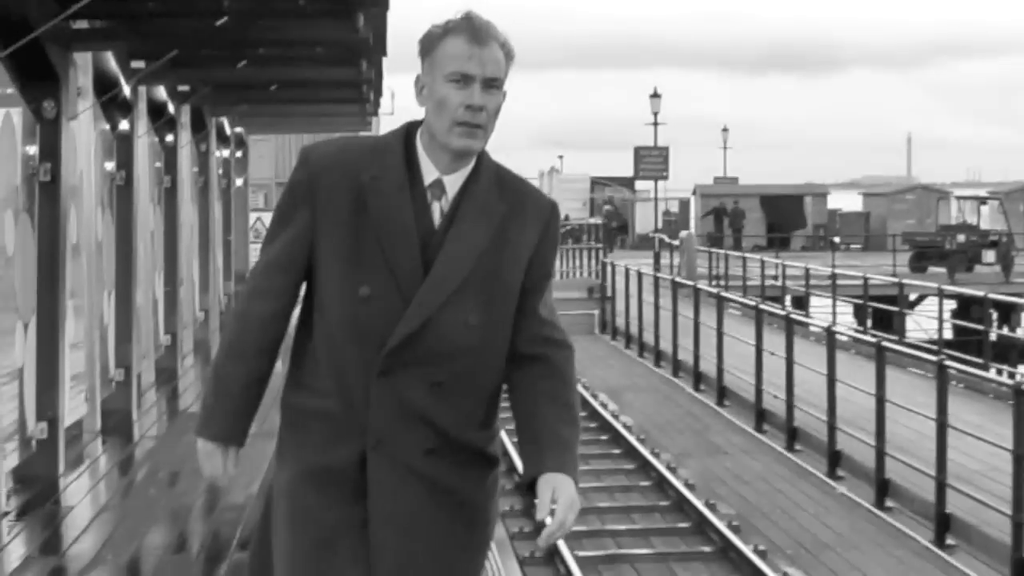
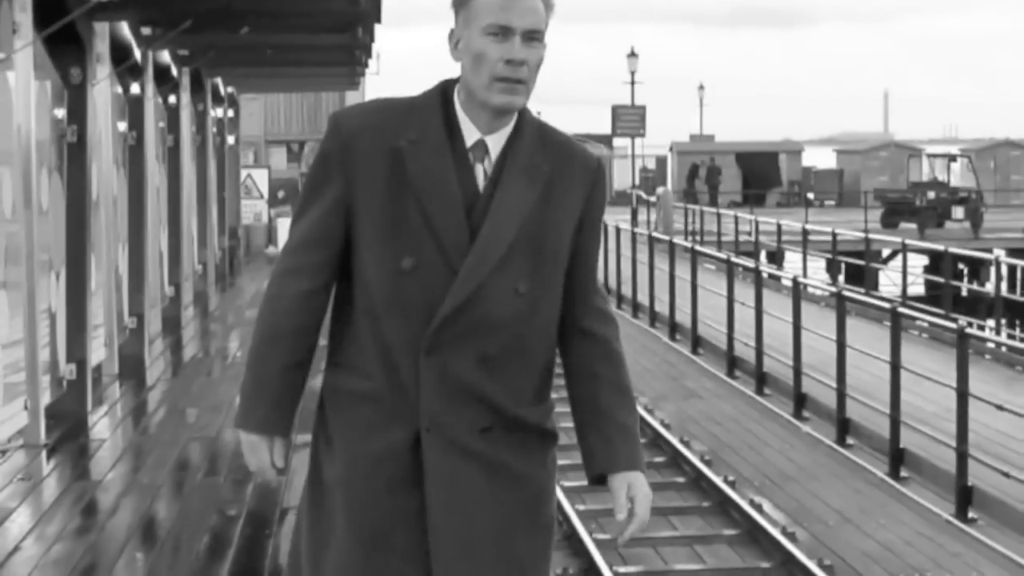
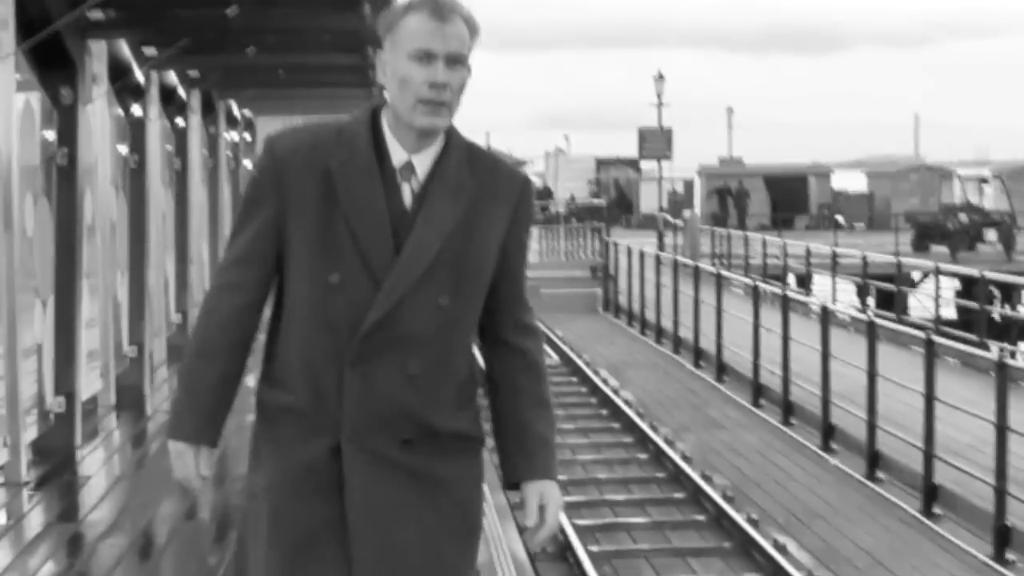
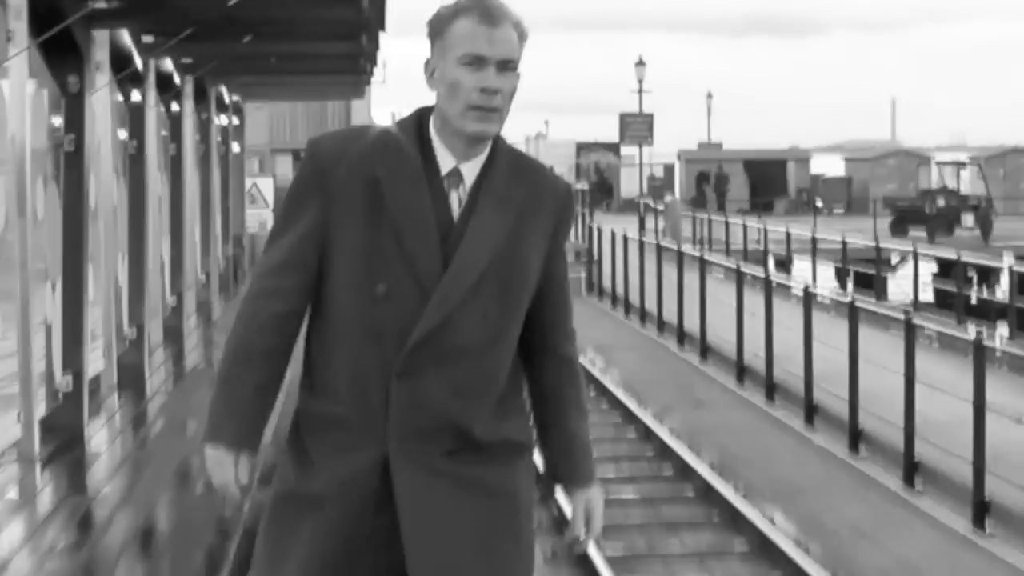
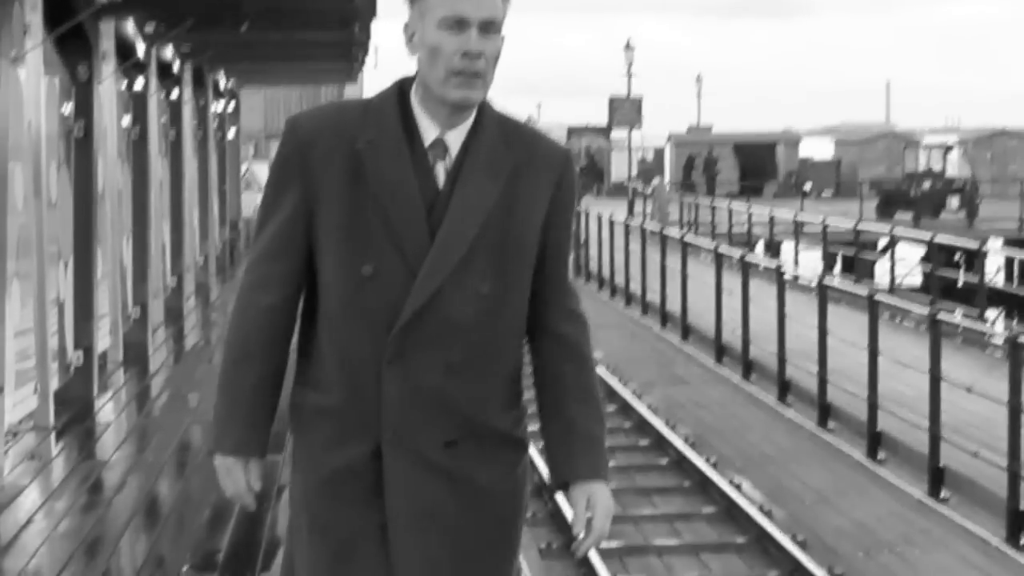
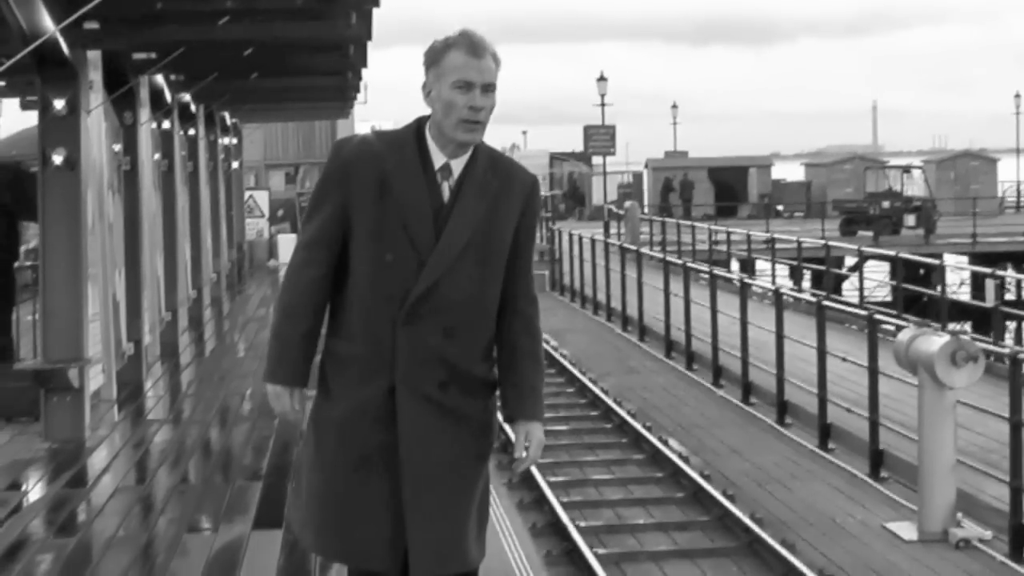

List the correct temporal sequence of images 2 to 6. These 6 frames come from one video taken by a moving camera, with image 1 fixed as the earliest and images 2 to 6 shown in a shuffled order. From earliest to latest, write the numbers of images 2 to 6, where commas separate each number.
3, 4, 2, 5, 6
